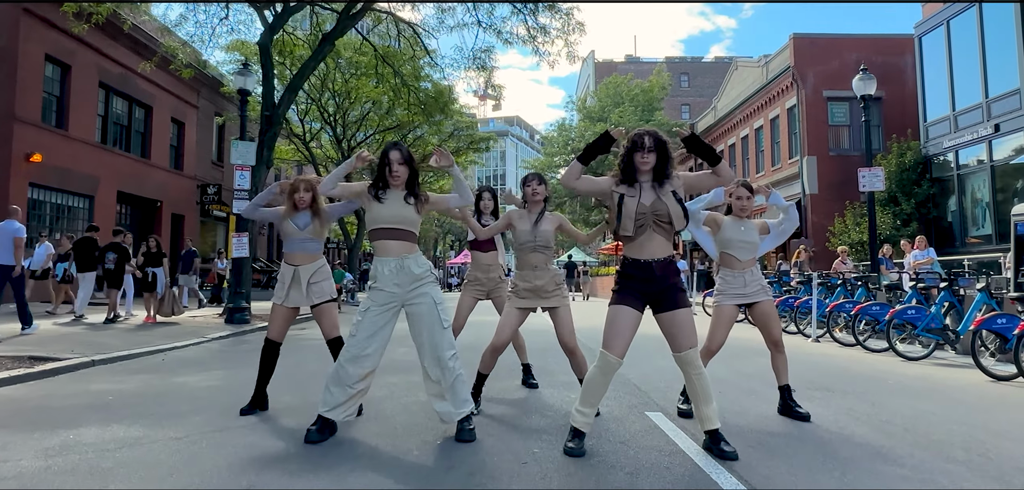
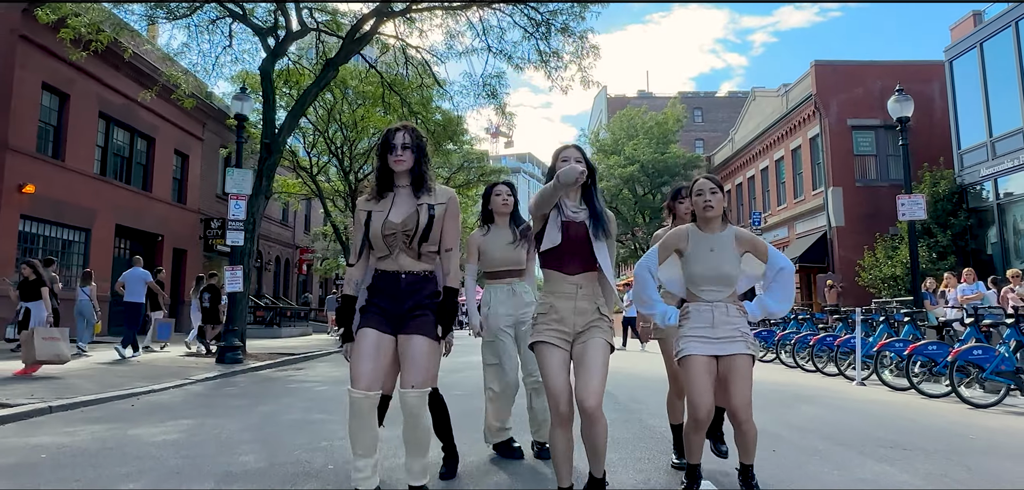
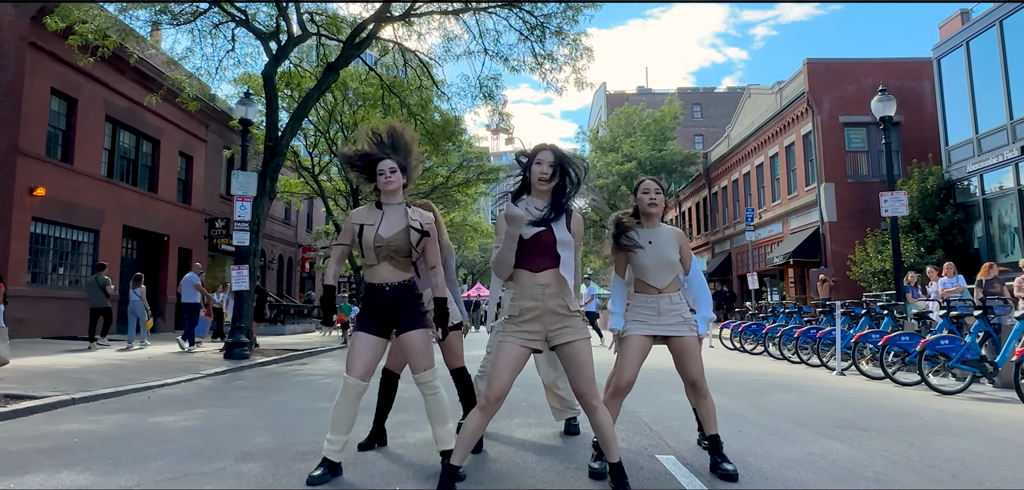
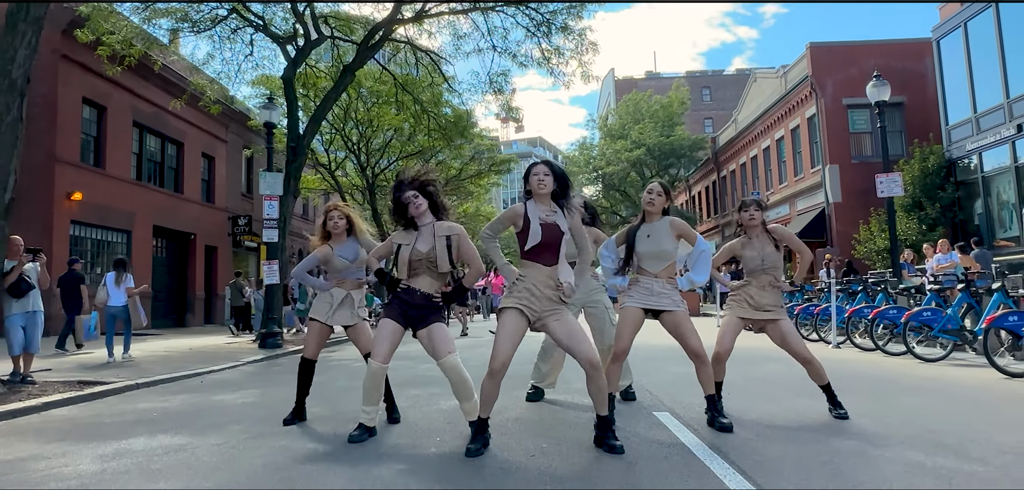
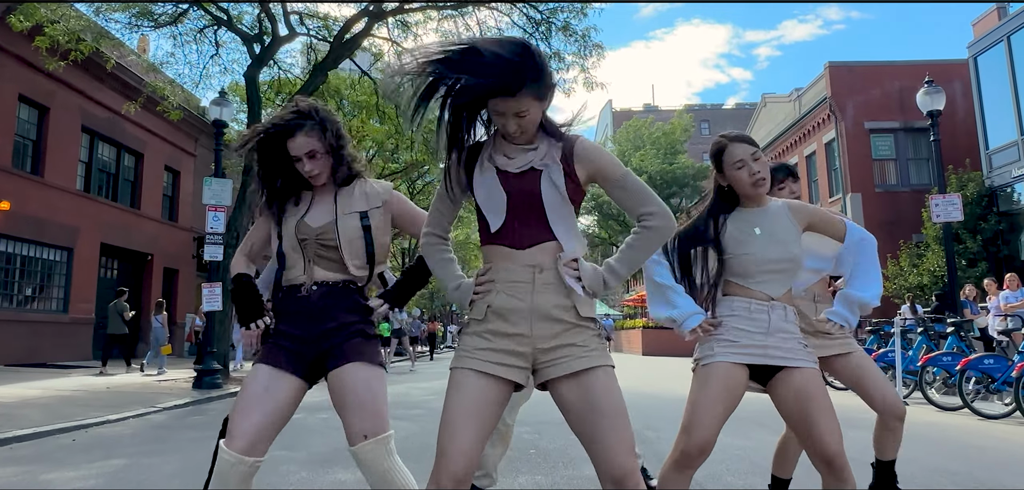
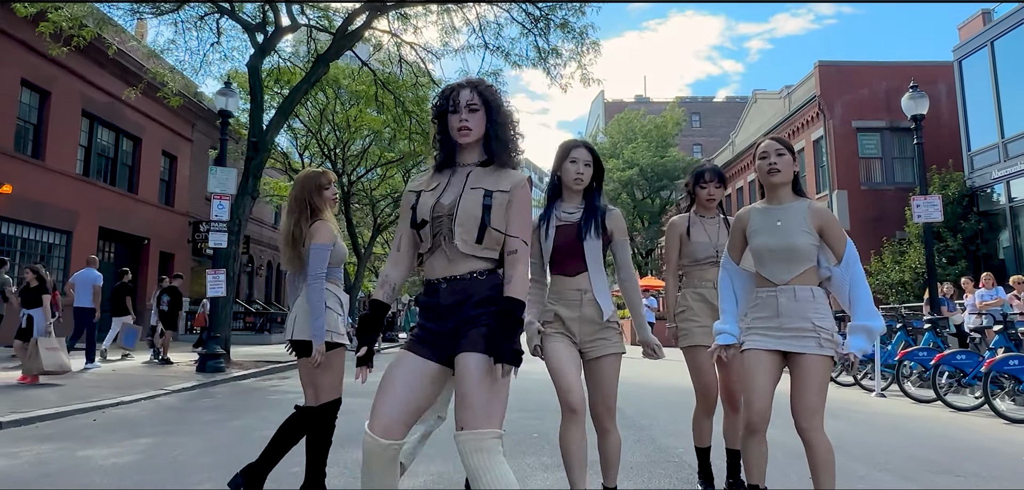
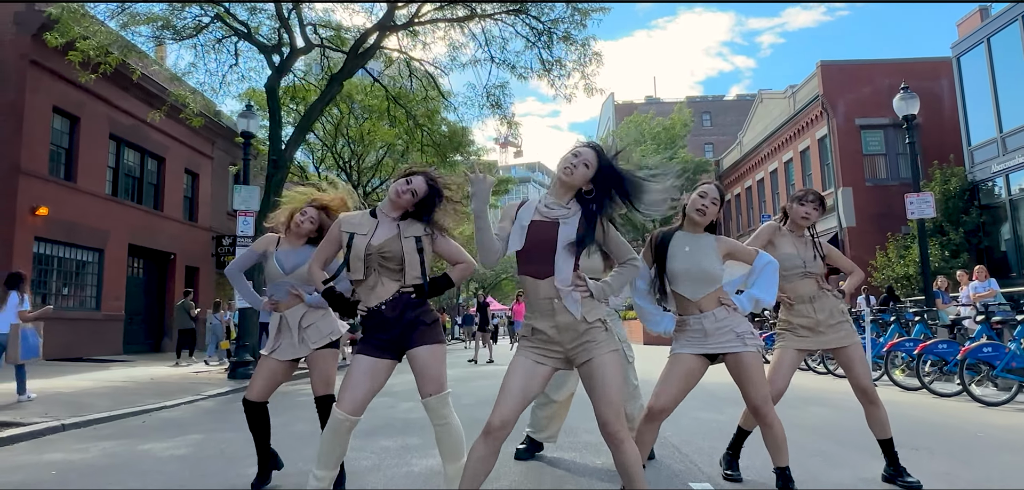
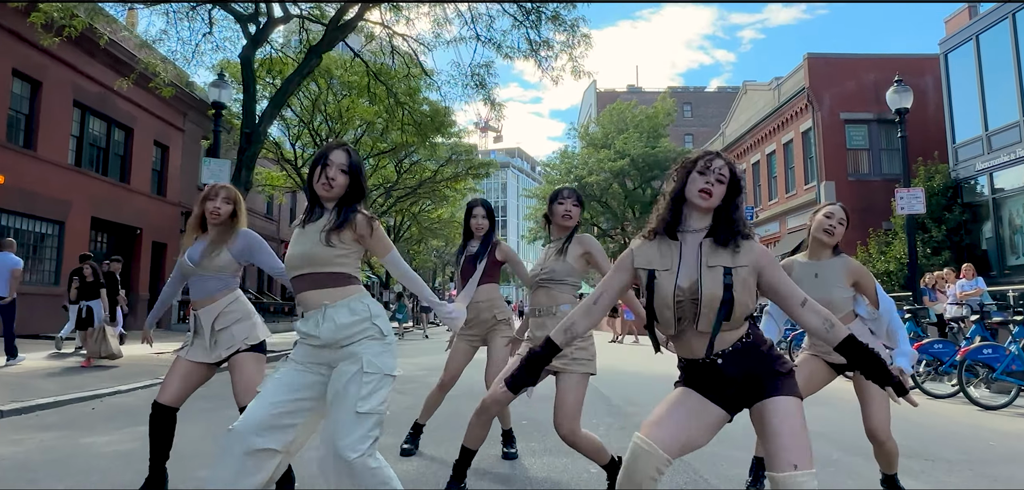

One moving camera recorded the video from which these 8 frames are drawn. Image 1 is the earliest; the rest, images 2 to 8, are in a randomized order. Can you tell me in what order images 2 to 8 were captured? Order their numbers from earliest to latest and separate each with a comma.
8, 6, 2, 3, 5, 7, 4
